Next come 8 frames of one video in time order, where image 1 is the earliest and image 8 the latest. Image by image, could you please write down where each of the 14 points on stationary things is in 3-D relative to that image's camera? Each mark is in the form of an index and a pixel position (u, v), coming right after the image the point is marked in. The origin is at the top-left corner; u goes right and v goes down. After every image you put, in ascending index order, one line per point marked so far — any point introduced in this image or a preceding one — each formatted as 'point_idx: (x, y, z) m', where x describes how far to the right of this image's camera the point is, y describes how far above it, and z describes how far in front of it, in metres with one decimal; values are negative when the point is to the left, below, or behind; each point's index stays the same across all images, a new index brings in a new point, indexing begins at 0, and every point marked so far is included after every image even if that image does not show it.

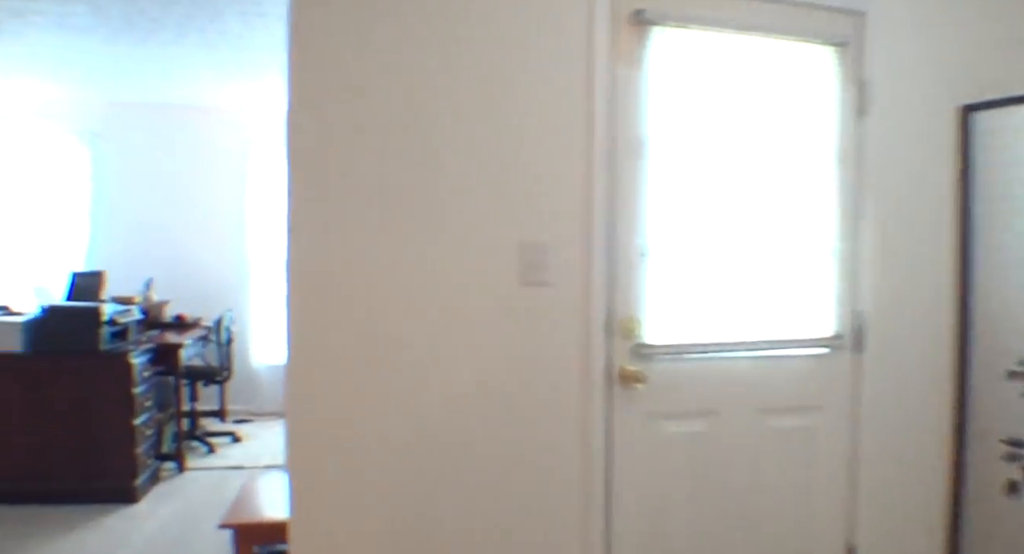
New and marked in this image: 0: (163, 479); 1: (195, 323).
0: (-2.4, -1.4, +4.5) m
1: (-2.5, -0.4, +5.2) m
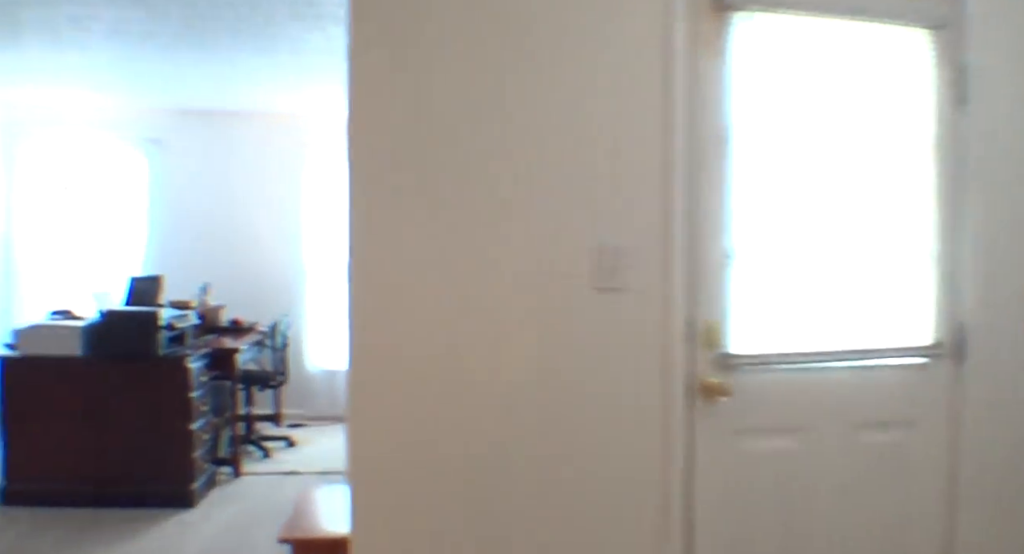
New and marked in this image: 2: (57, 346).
0: (-2.0, -1.4, +4.5) m
1: (-2.0, -0.4, +5.2) m
2: (-2.5, -0.4, +3.7) m
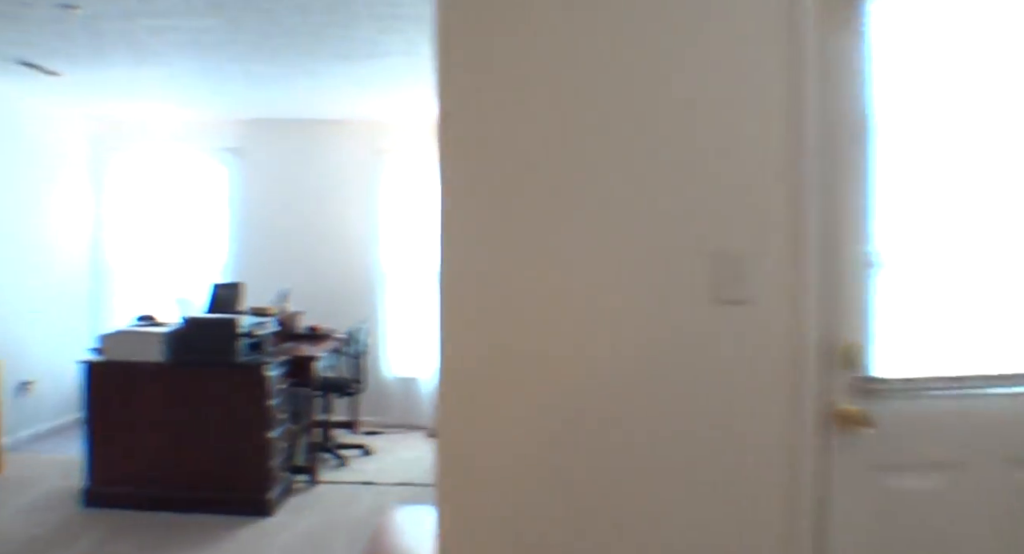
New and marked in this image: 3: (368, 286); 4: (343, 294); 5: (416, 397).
0: (-1.5, -1.4, +4.4) m
1: (-1.4, -0.5, +5.1) m
2: (-2.1, -0.4, +3.6) m
3: (-1.3, -0.1, +6.0) m
4: (-1.5, -0.2, +5.9) m
5: (-0.9, -1.1, +6.1) m
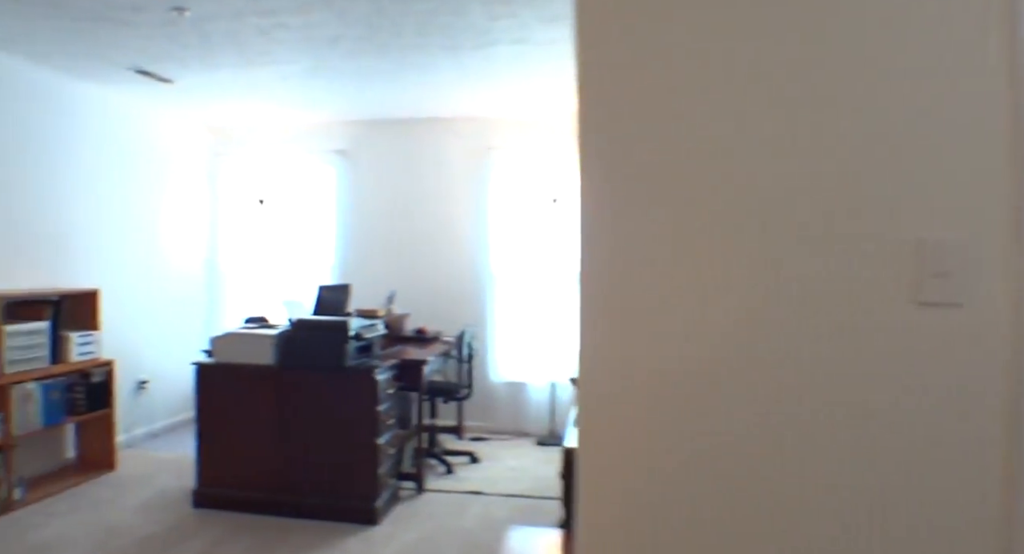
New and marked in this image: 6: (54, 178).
0: (-0.7, -1.4, +4.3) m
1: (-0.6, -0.5, +4.9) m
2: (-1.4, -0.4, +3.6) m
3: (-0.3, -0.1, +5.8) m
4: (-0.6, -0.2, +5.8) m
5: (+0.1, -1.1, +5.8) m
6: (-2.7, +0.6, +3.8) m
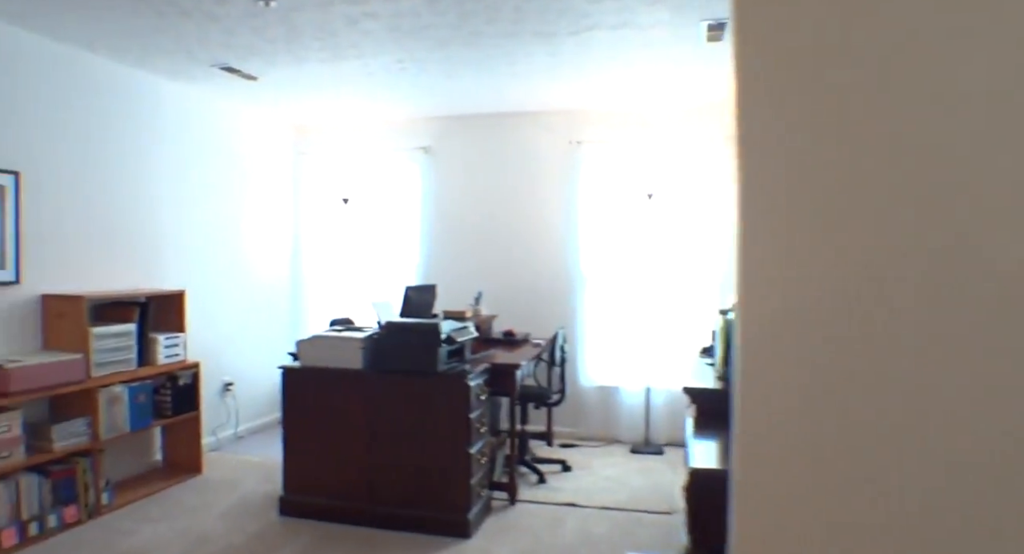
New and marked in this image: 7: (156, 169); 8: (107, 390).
0: (-0.1, -1.4, +4.0) m
1: (+0.1, -0.4, +4.6) m
2: (-0.9, -0.4, +3.4) m
3: (+0.5, -0.1, +5.4) m
4: (+0.2, -0.2, +5.5) m
5: (+0.8, -1.1, +5.5) m
6: (-2.1, +0.6, +3.8) m
7: (-2.1, +0.6, +3.9) m
8: (-1.9, -0.5, +3.0) m
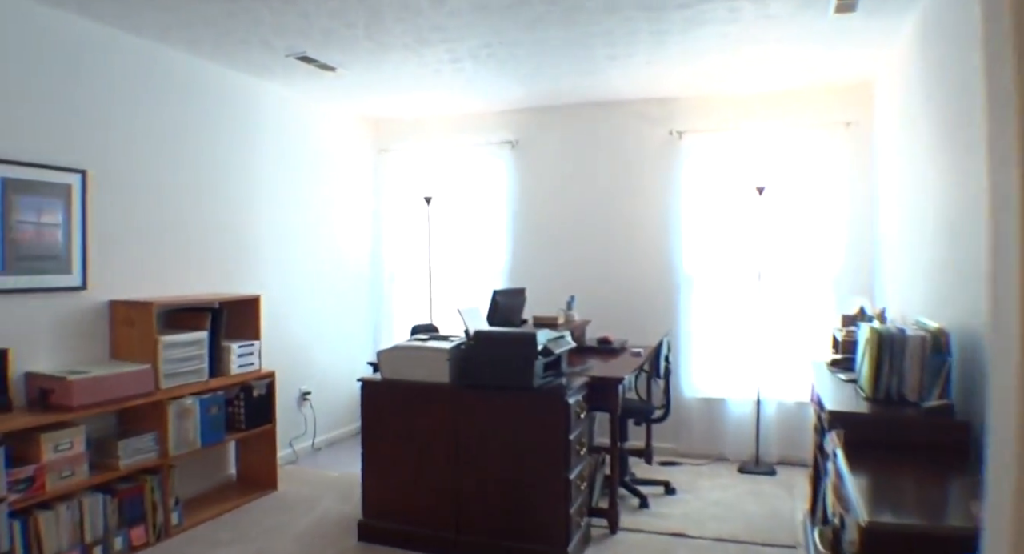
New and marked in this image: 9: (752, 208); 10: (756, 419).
0: (+0.4, -1.4, +3.6) m
1: (+0.7, -0.5, +4.2) m
2: (-0.4, -0.4, +3.1) m
3: (+1.2, -0.1, +4.9) m
4: (+0.9, -0.2, +5.0) m
5: (+1.6, -1.1, +4.9) m
6: (-1.6, +0.5, +3.6) m
7: (-1.6, +0.6, +3.7) m
8: (-1.4, -0.5, +2.8) m
9: (+1.7, +0.5, +4.8) m
10: (+1.8, -1.0, +4.8) m
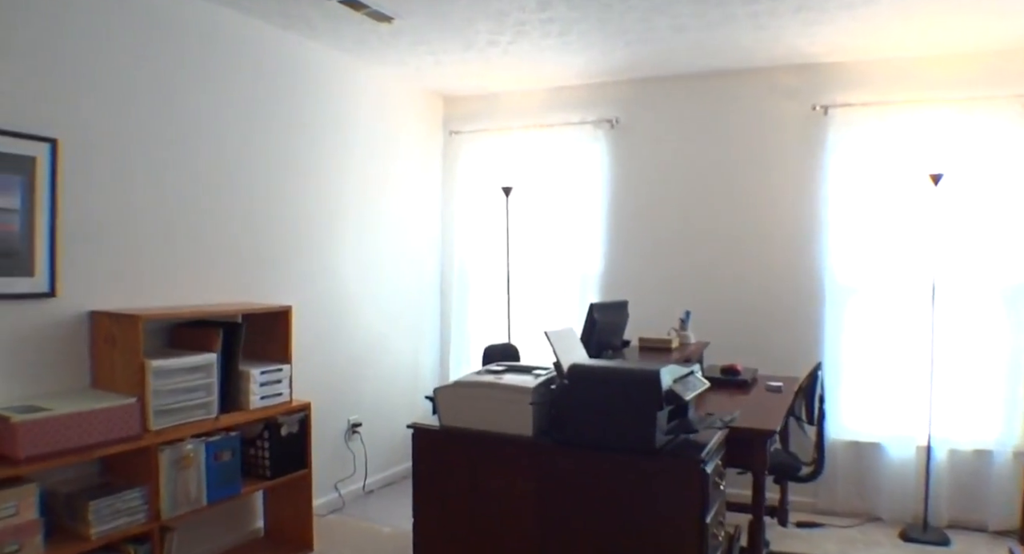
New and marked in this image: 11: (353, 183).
0: (+0.8, -1.5, +2.6) m
1: (+1.2, -0.5, +3.2) m
2: (-0.1, -0.5, +2.2) m
3: (+1.7, -0.2, +3.9) m
4: (+1.5, -0.3, +4.0) m
5: (+2.1, -1.1, +3.8) m
6: (-1.2, +0.5, +2.9) m
7: (-1.1, +0.6, +3.0) m
8: (-1.1, -0.6, +2.1) m
9: (+2.3, +0.4, +3.7) m
10: (+2.4, -1.1, +3.7) m
11: (-0.8, +0.5, +3.7) m
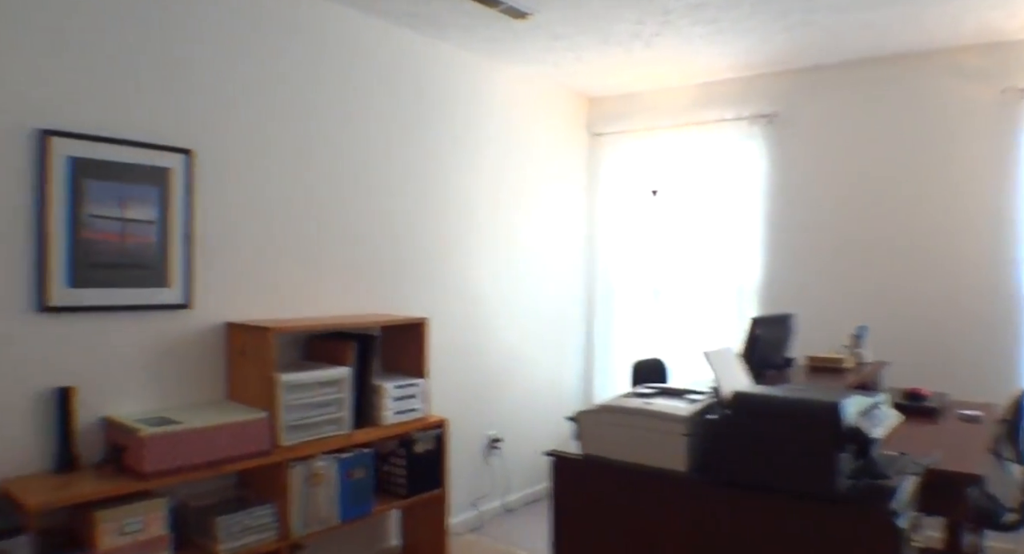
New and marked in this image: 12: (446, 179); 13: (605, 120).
0: (+1.4, -1.5, +2.1) m
1: (+1.8, -0.5, +2.6) m
2: (+0.4, -0.5, +2.0) m
3: (+2.5, -0.2, +3.2) m
4: (+2.3, -0.3, +3.4) m
5: (+2.9, -1.2, +3.0) m
6: (-0.6, +0.5, +2.9) m
7: (-0.5, +0.5, +3.0) m
8: (-0.7, -0.6, +2.1) m
9: (+3.0, +0.4, +2.9) m
10: (+3.1, -1.2, +2.9) m
11: (0.0, +0.5, +3.5) m
12: (-0.2, +0.5, +3.3) m
13: (+0.7, +1.0, +4.5) m
